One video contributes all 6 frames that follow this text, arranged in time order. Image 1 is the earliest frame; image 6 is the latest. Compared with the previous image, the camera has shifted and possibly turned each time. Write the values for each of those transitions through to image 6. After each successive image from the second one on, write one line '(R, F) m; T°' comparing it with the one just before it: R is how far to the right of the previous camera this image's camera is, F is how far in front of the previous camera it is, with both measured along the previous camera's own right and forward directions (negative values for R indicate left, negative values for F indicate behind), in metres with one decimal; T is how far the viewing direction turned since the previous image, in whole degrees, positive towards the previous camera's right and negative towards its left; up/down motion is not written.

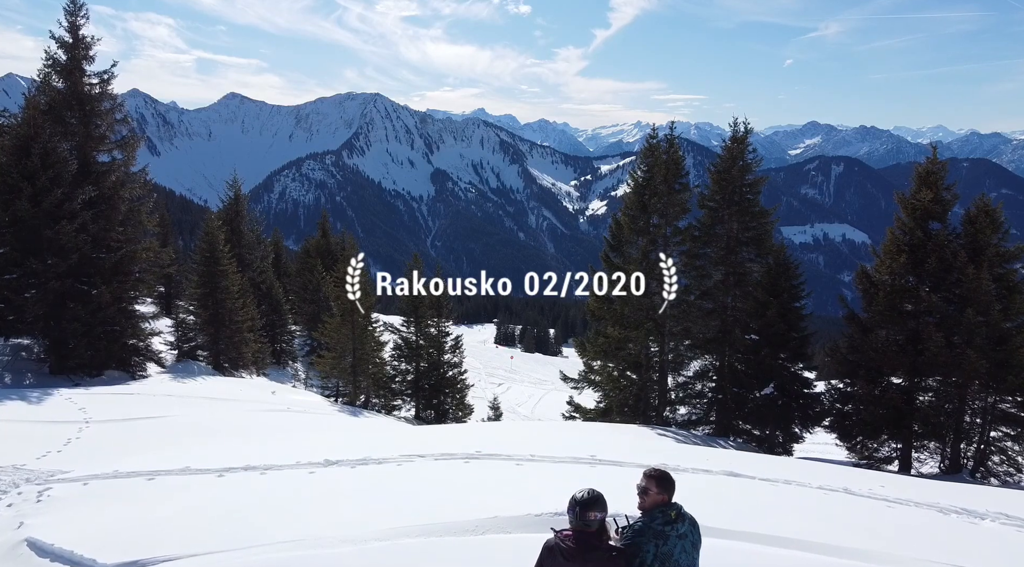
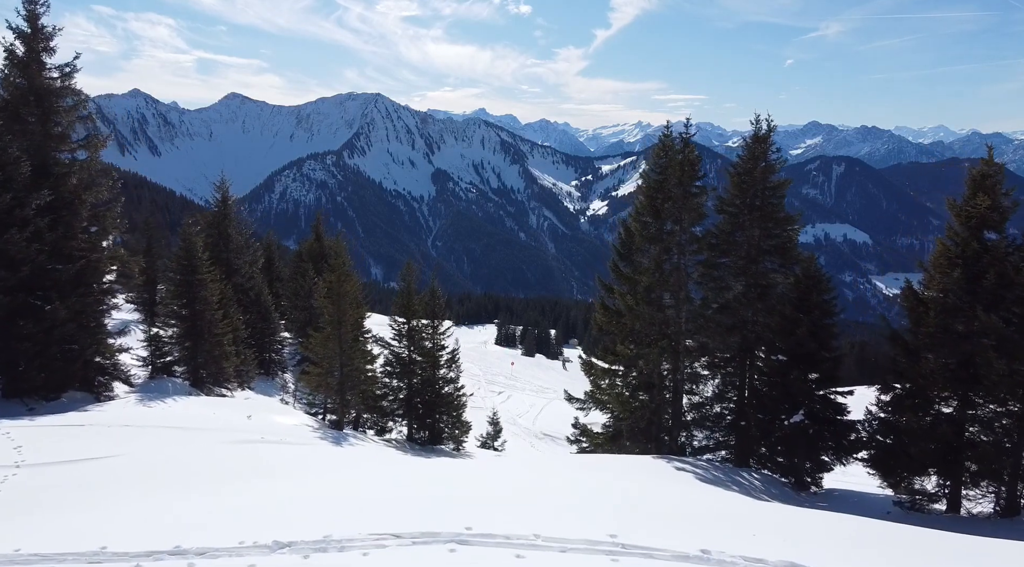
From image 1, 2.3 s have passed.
(0.0, +2.3) m; 0°
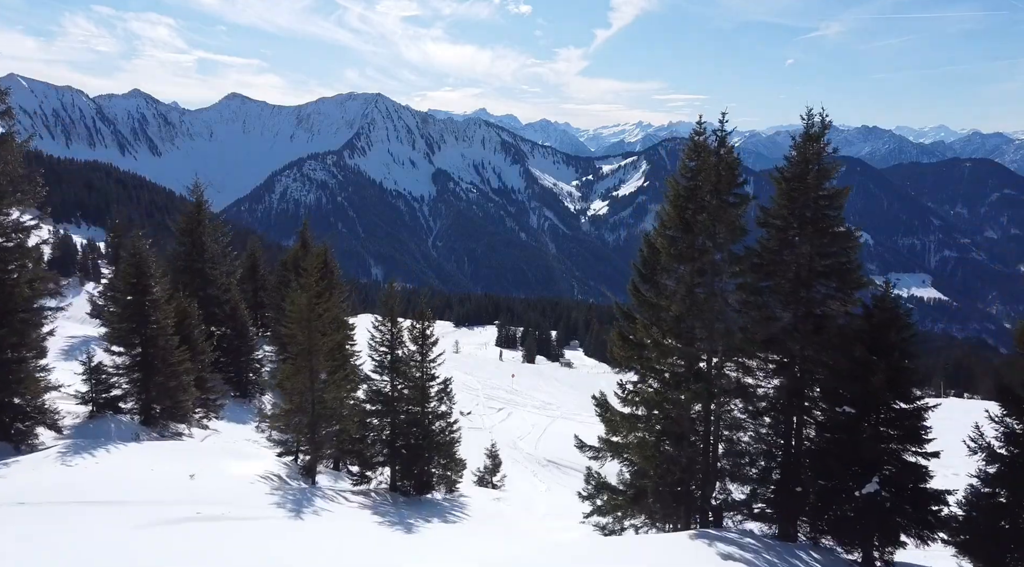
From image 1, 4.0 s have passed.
(0.0, +4.0) m; 0°
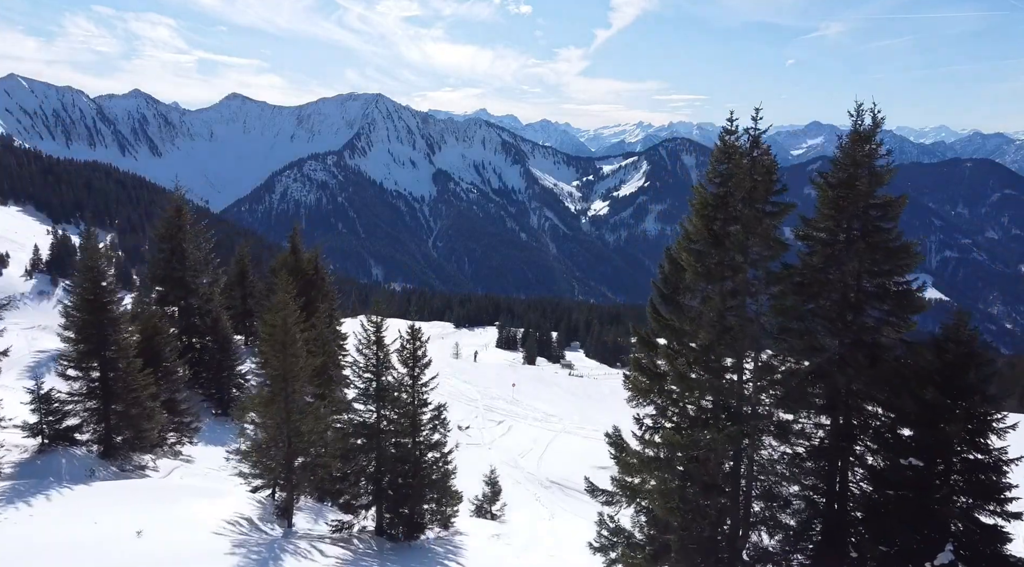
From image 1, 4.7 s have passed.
(0.0, +2.7) m; 0°
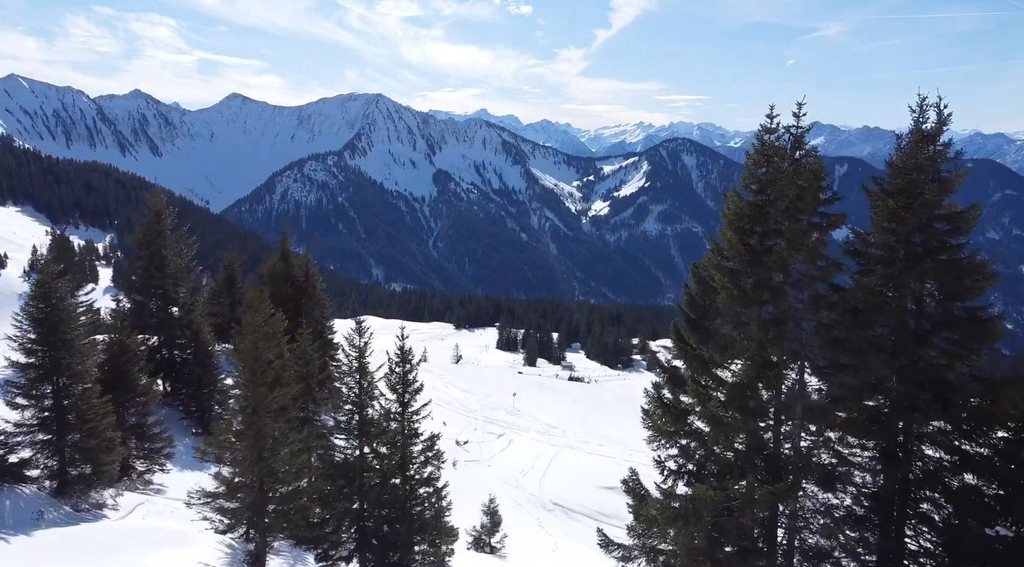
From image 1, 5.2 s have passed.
(0.0, +2.5) m; 0°
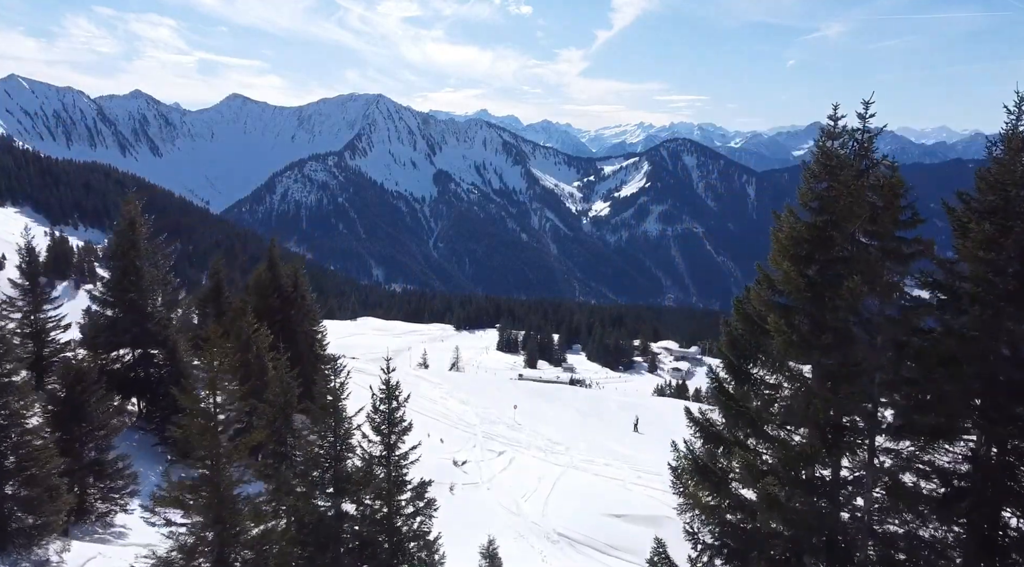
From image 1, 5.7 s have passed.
(0.0, +2.7) m; 0°
